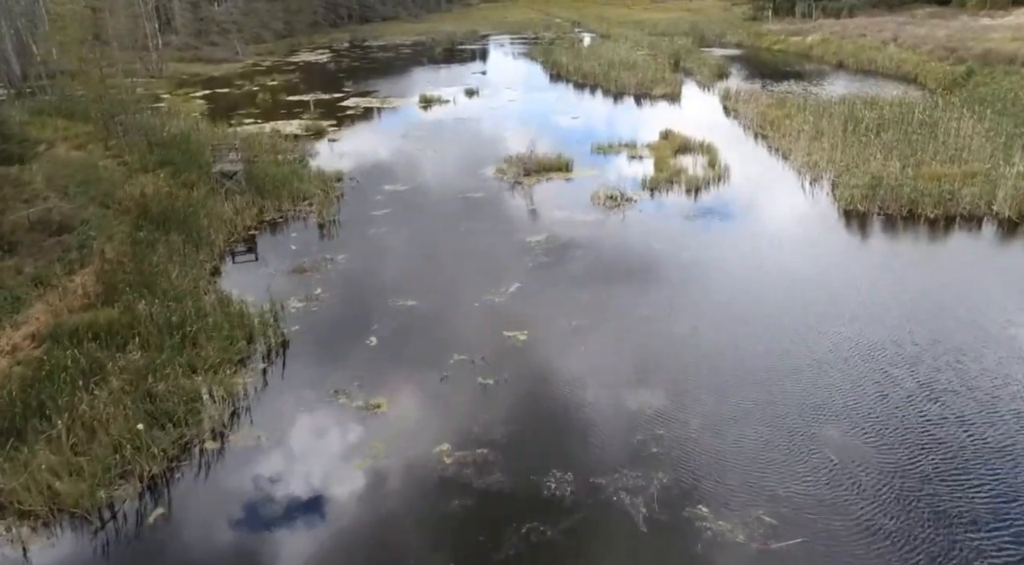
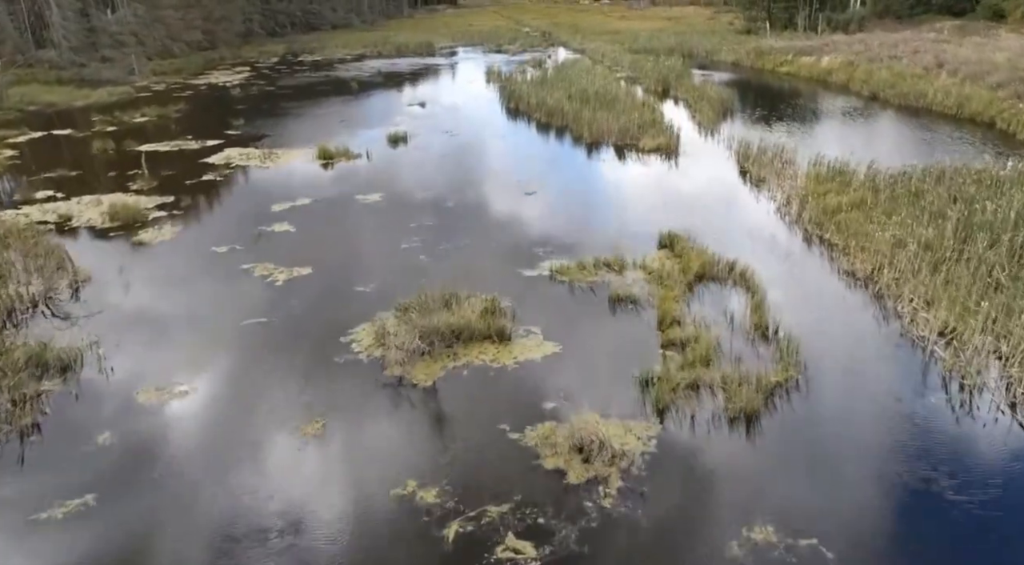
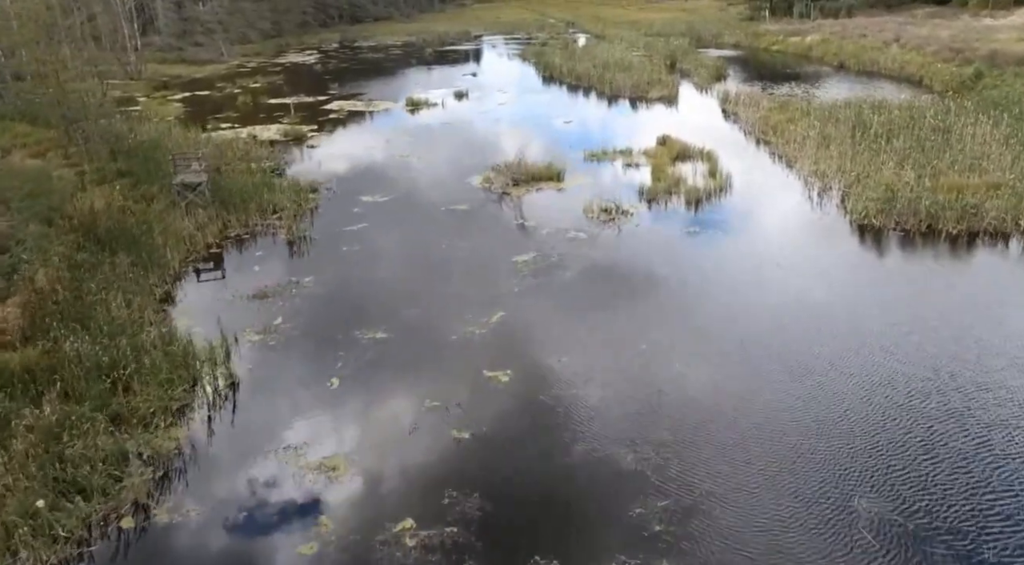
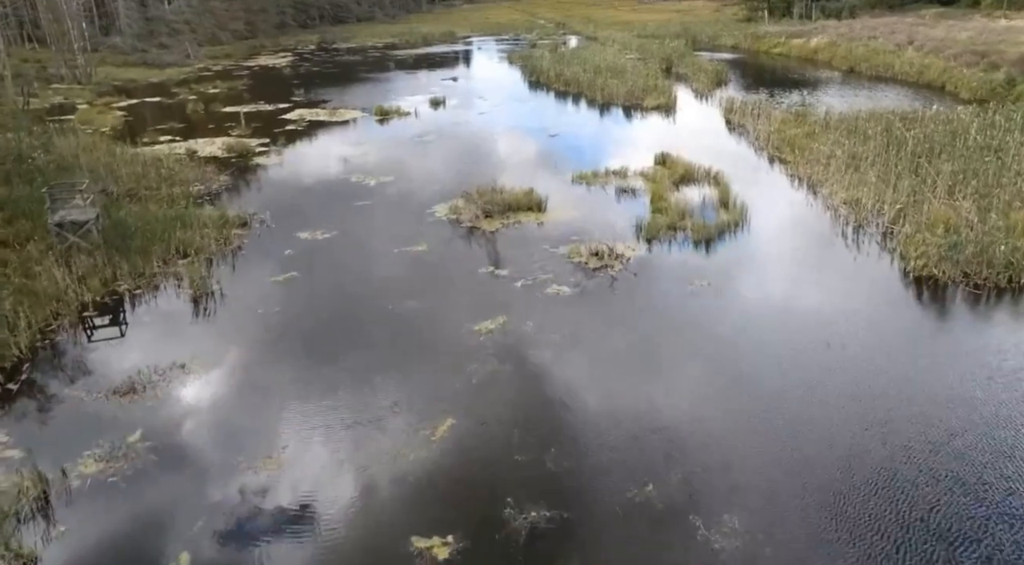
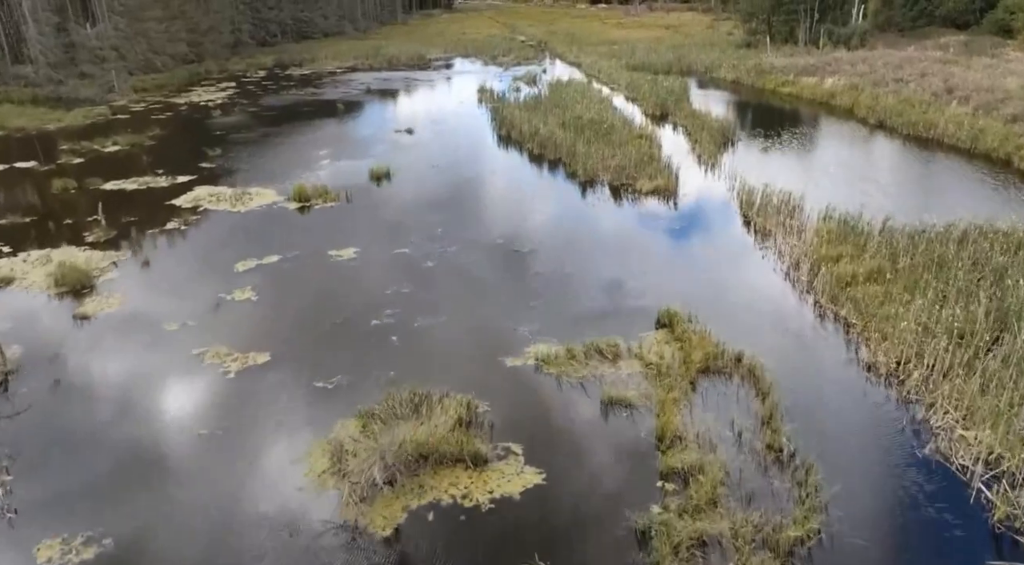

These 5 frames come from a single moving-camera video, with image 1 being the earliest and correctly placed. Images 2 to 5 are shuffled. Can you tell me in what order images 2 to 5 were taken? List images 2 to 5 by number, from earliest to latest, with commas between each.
3, 4, 2, 5
